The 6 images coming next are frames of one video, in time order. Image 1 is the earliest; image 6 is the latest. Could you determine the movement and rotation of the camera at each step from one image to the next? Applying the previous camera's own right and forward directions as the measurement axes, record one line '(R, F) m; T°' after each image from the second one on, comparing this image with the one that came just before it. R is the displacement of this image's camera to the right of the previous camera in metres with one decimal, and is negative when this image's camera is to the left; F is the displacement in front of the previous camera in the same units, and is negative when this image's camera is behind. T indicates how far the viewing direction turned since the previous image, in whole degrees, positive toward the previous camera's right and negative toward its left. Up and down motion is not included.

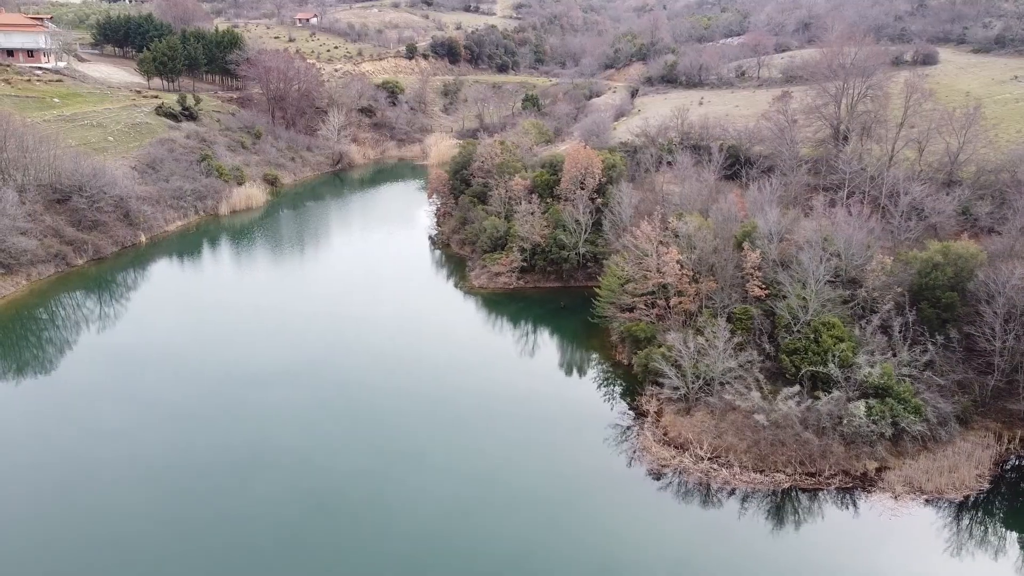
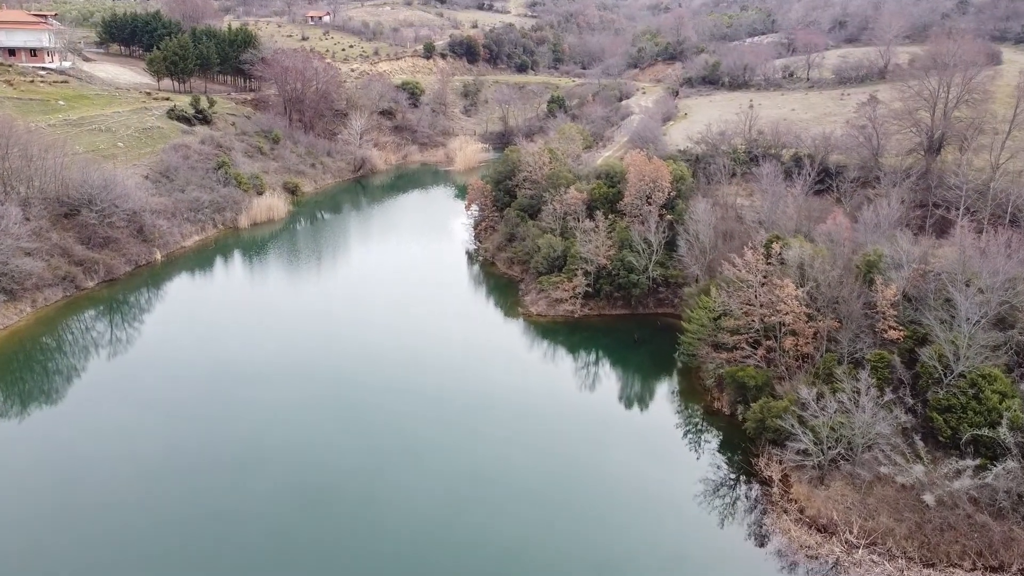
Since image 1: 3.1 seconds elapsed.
(-2.9, +4.3) m; 0°
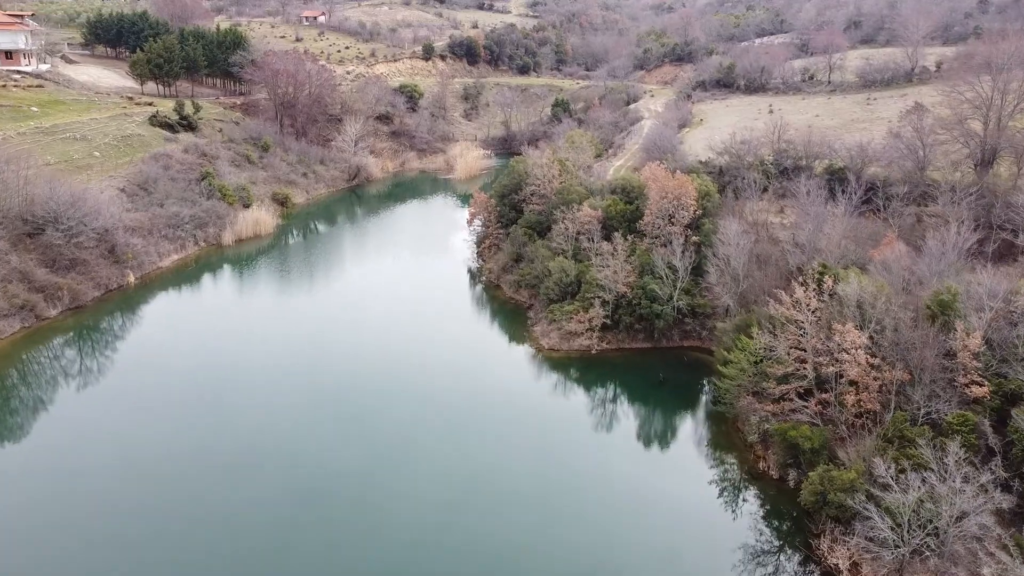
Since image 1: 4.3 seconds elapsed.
(-0.4, +3.8) m; 0°
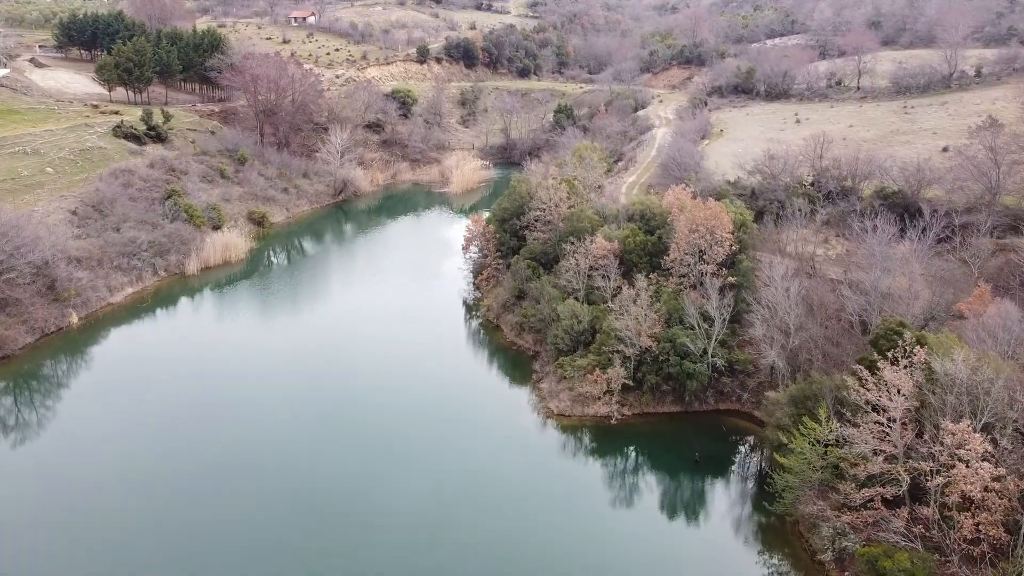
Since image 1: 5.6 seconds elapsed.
(-0.1, +5.5) m; 0°
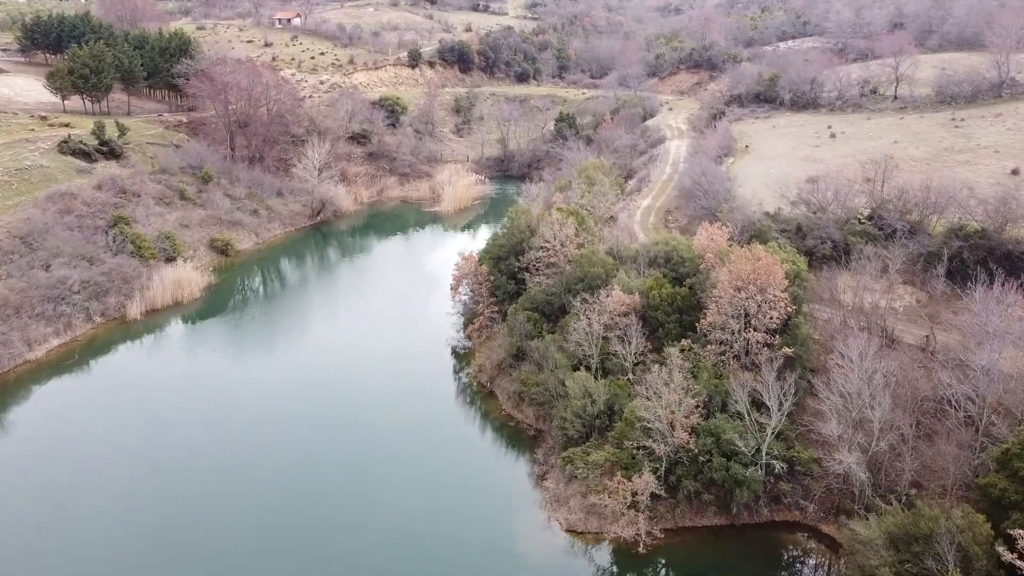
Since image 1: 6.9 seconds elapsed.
(+0.1, +6.2) m; 0°
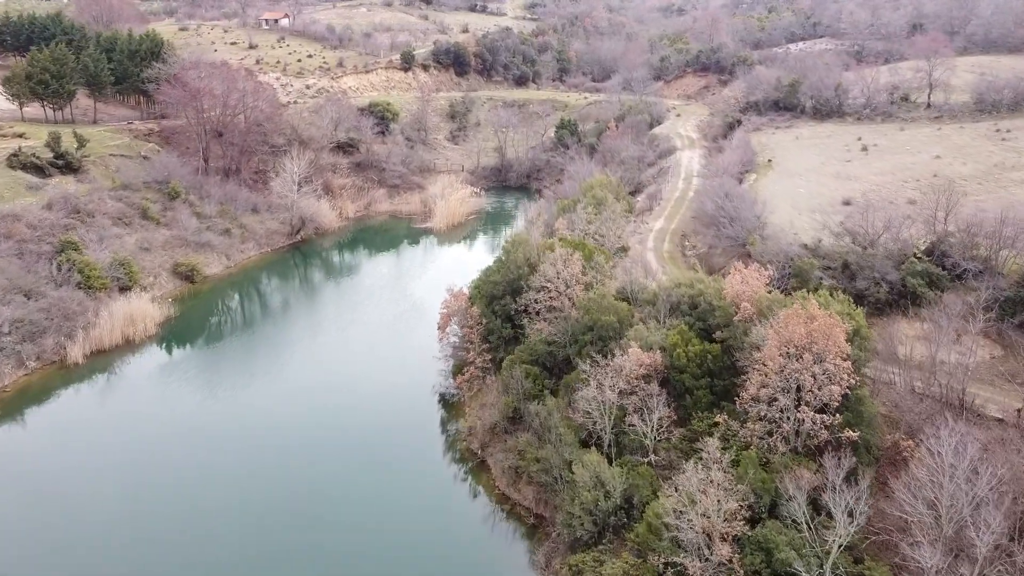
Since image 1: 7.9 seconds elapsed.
(+0.1, +4.6) m; 0°
